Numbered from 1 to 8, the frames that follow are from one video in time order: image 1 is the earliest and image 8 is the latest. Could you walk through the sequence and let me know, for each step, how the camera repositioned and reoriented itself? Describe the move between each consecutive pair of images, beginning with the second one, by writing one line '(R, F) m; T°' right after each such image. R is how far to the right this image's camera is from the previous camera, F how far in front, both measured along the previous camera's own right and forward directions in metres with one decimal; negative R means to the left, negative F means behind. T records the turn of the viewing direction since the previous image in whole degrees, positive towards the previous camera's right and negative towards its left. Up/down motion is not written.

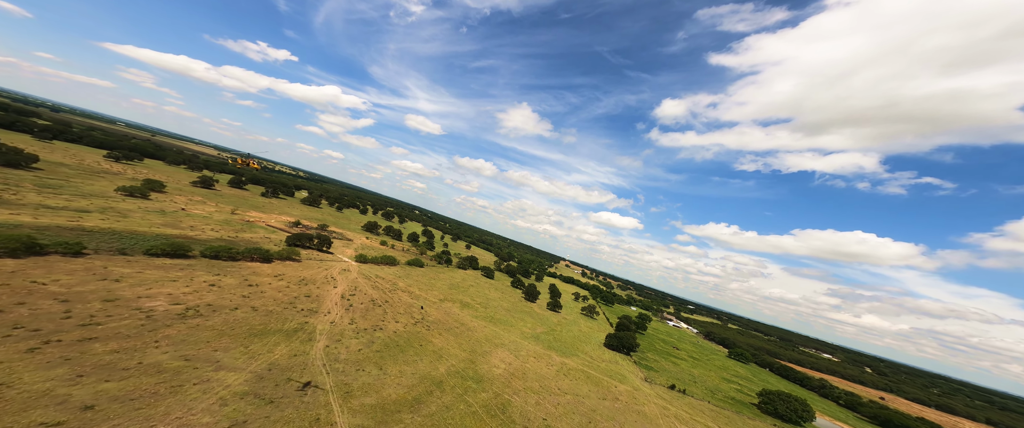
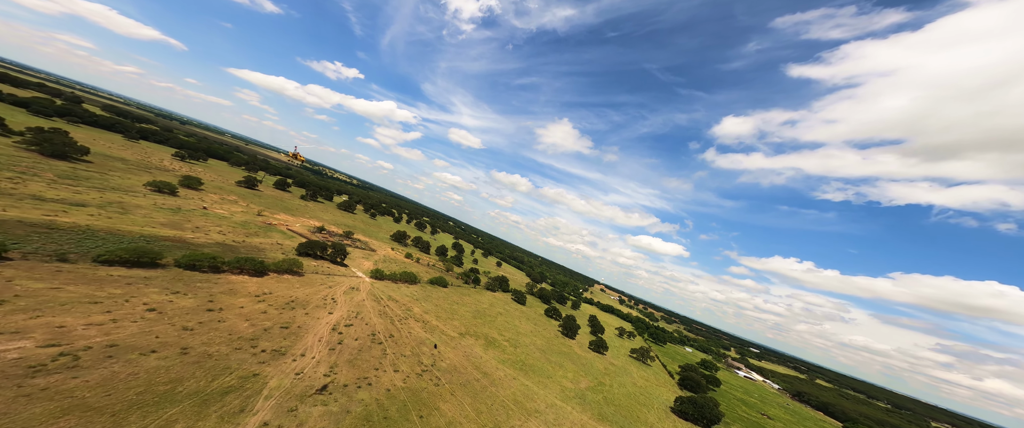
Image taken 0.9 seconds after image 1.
(-0.9, +7.7) m; -6°
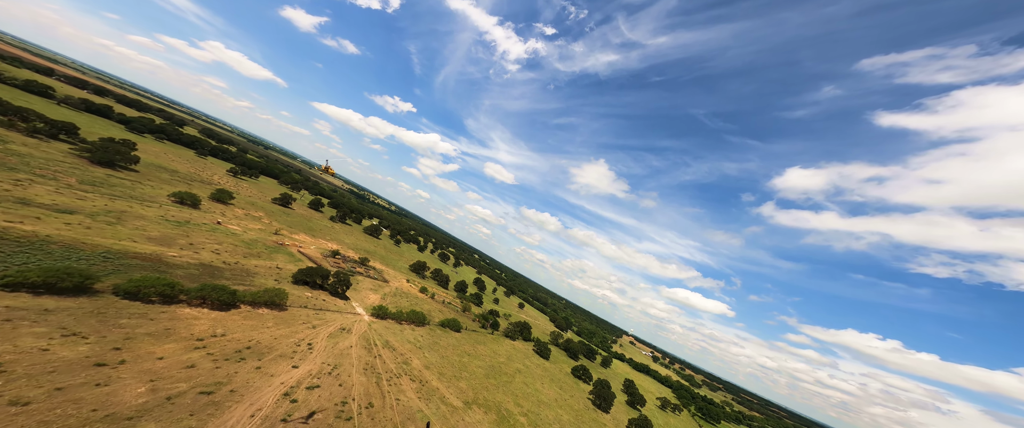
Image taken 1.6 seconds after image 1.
(+0.3, +6.4) m; -6°
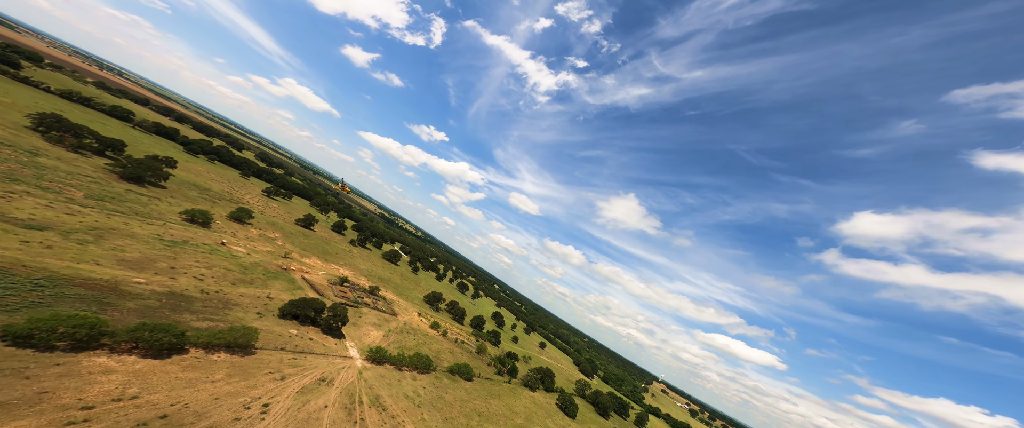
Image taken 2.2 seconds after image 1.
(+0.3, +5.8) m; -5°
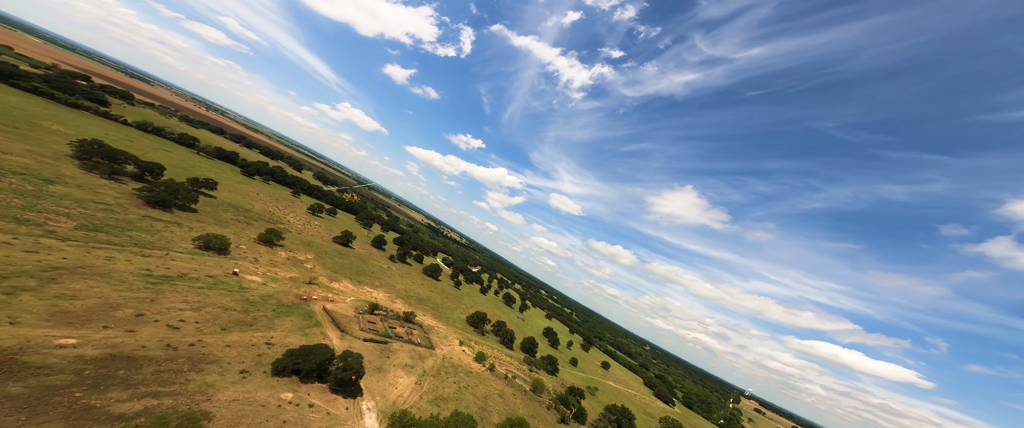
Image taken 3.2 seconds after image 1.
(-1.6, +10.0) m; -7°
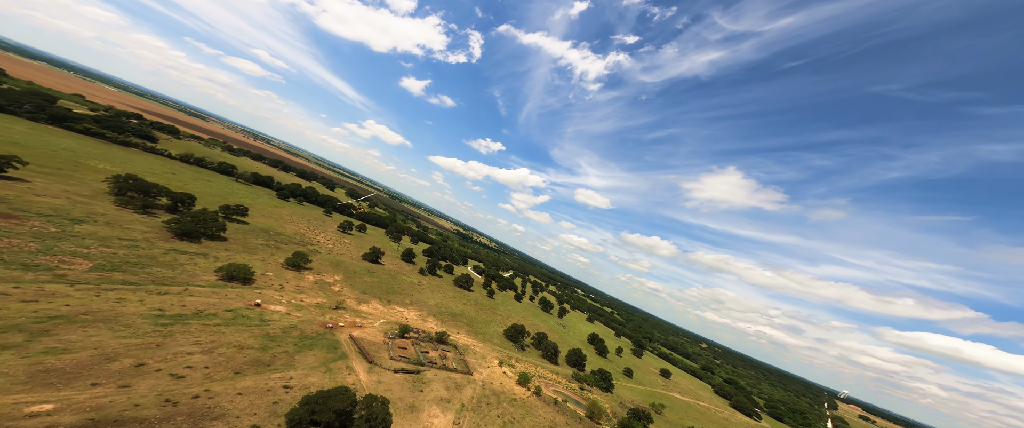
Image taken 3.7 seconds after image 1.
(-0.8, +4.8) m; -5°
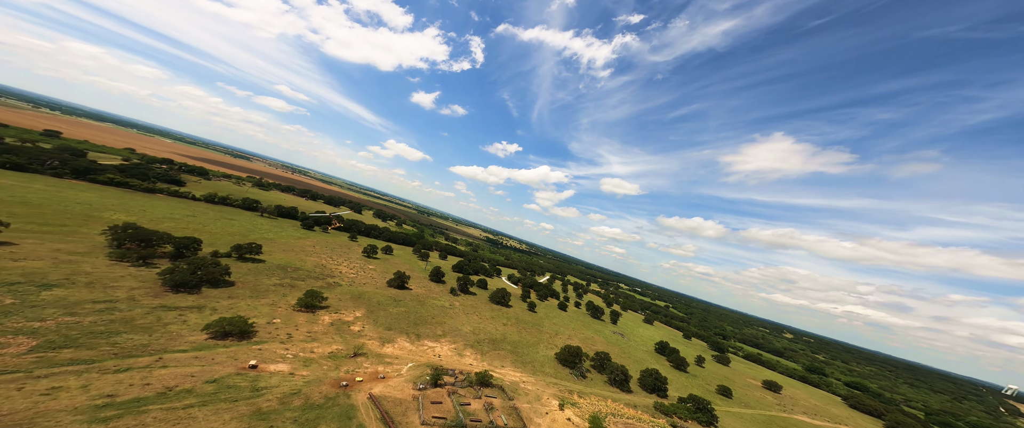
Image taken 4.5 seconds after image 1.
(-1.4, +9.0) m; -5°
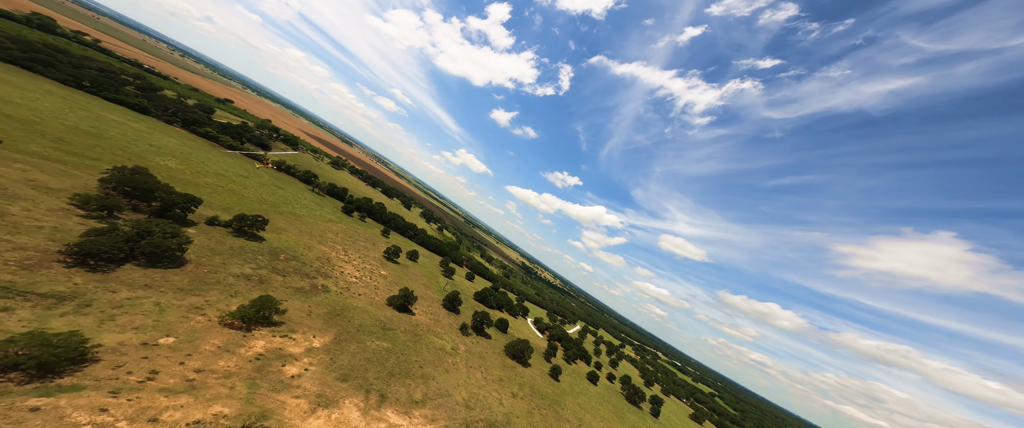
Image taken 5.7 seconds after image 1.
(+0.9, +15.5) m; -11°
